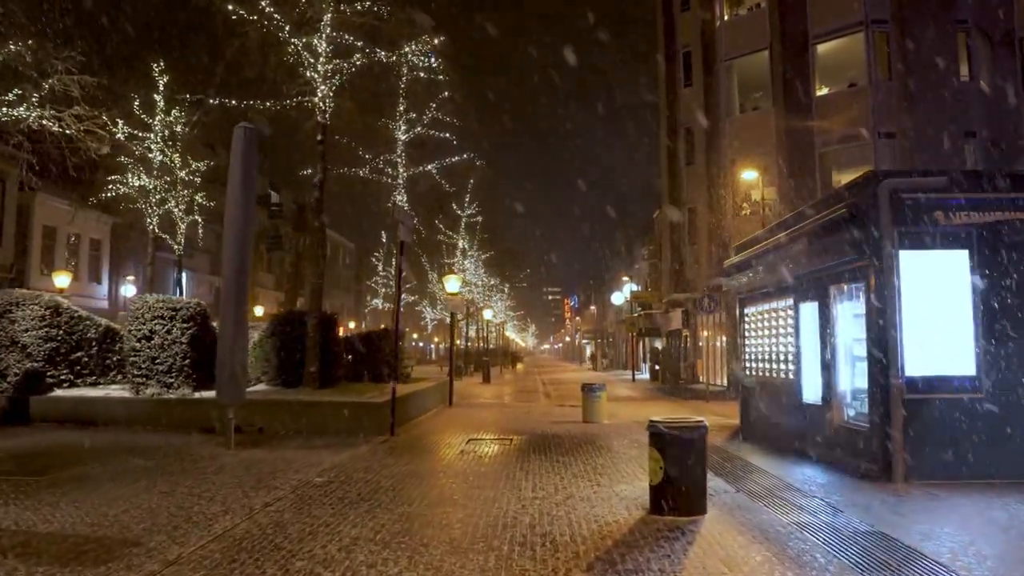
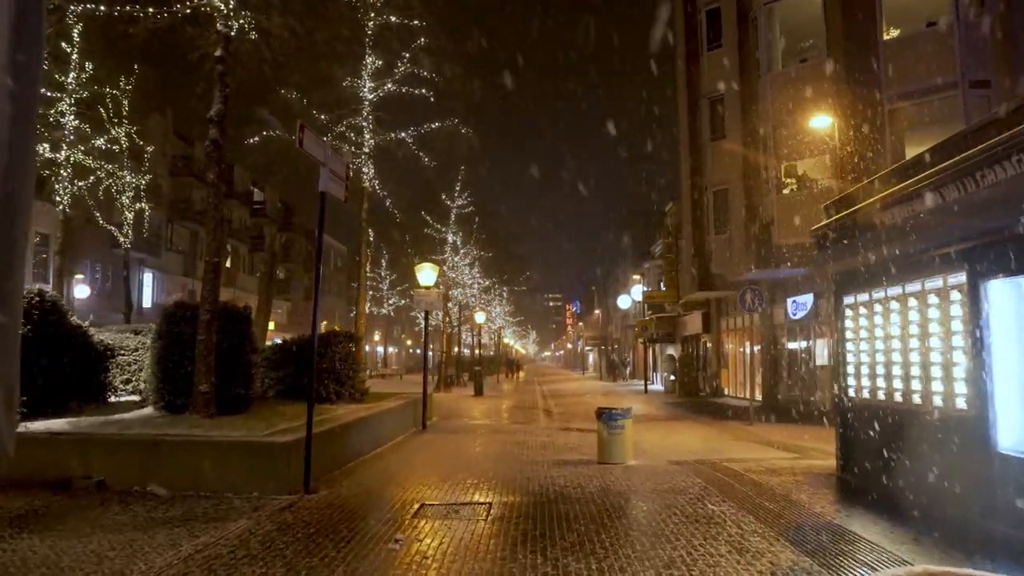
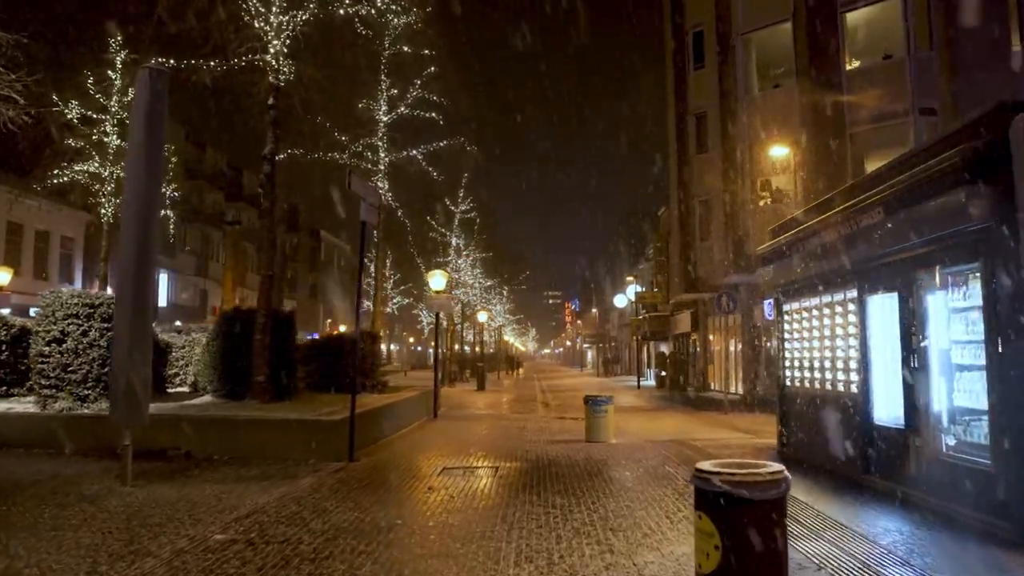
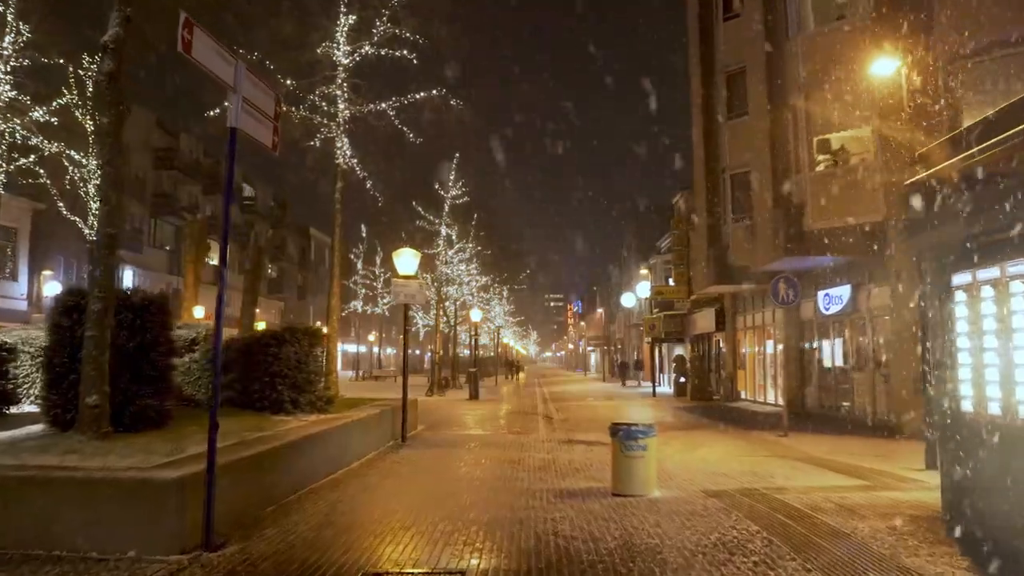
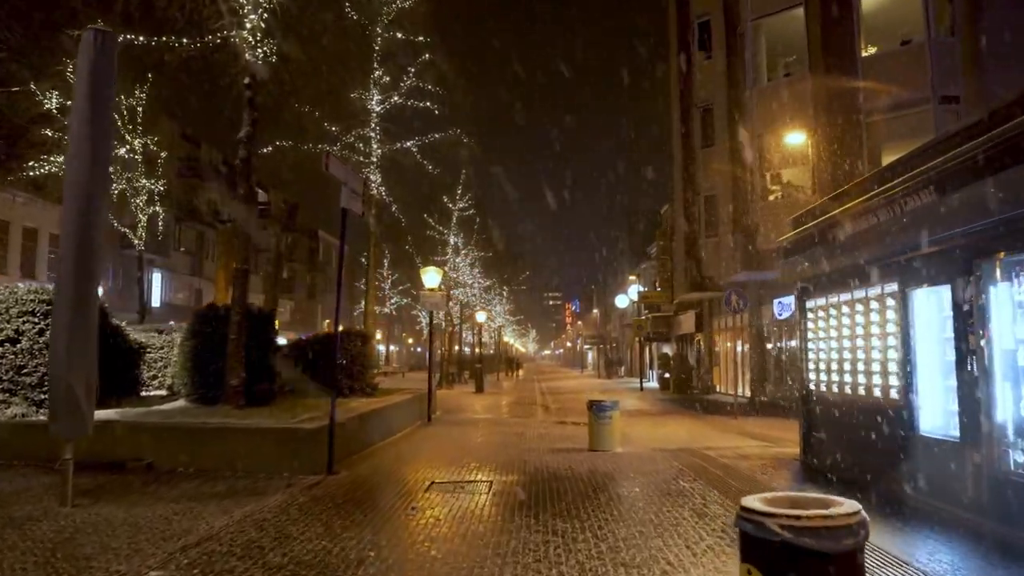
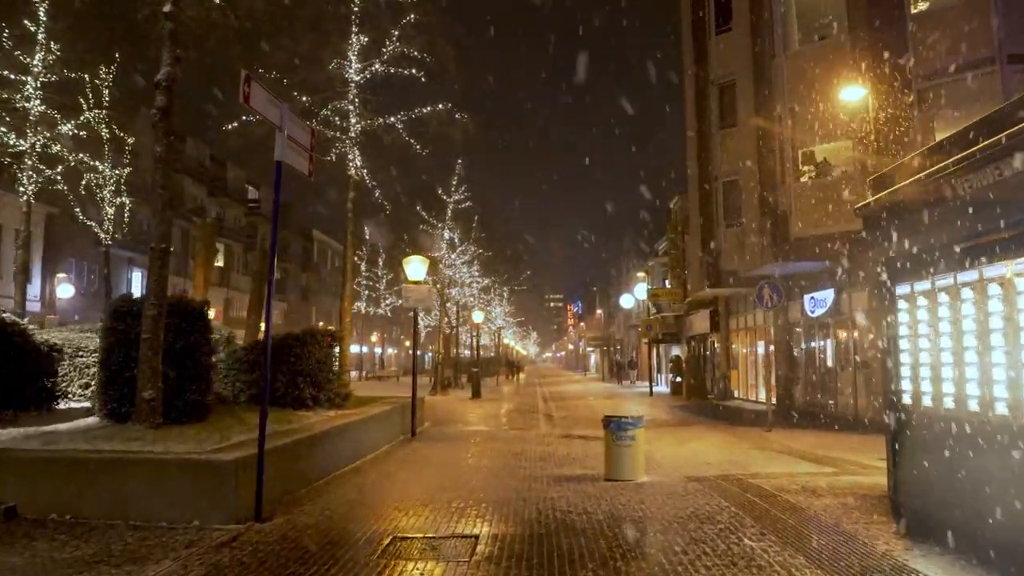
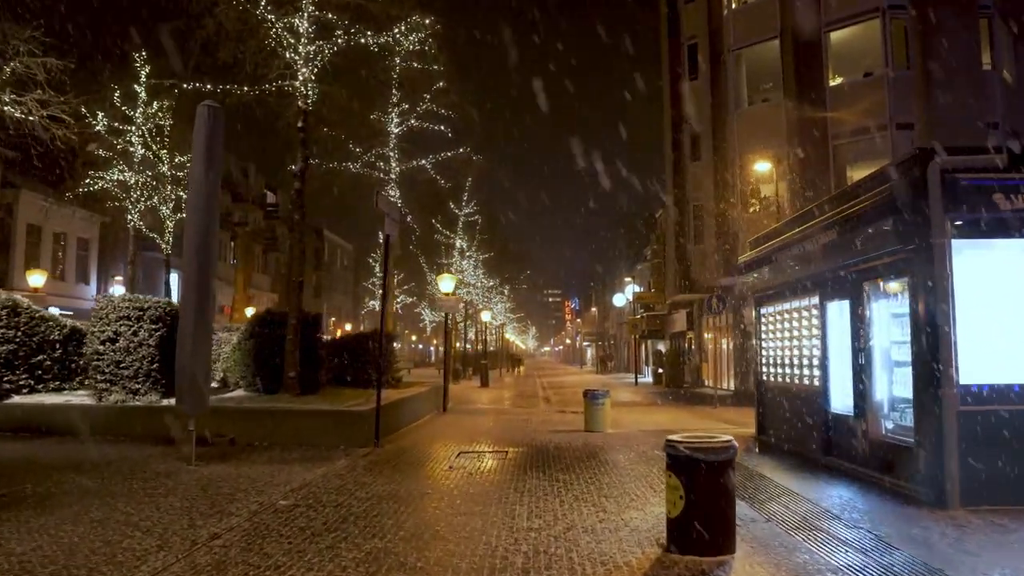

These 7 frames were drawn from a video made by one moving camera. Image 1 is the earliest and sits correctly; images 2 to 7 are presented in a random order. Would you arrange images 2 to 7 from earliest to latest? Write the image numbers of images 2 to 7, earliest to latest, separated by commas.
7, 3, 5, 2, 6, 4
